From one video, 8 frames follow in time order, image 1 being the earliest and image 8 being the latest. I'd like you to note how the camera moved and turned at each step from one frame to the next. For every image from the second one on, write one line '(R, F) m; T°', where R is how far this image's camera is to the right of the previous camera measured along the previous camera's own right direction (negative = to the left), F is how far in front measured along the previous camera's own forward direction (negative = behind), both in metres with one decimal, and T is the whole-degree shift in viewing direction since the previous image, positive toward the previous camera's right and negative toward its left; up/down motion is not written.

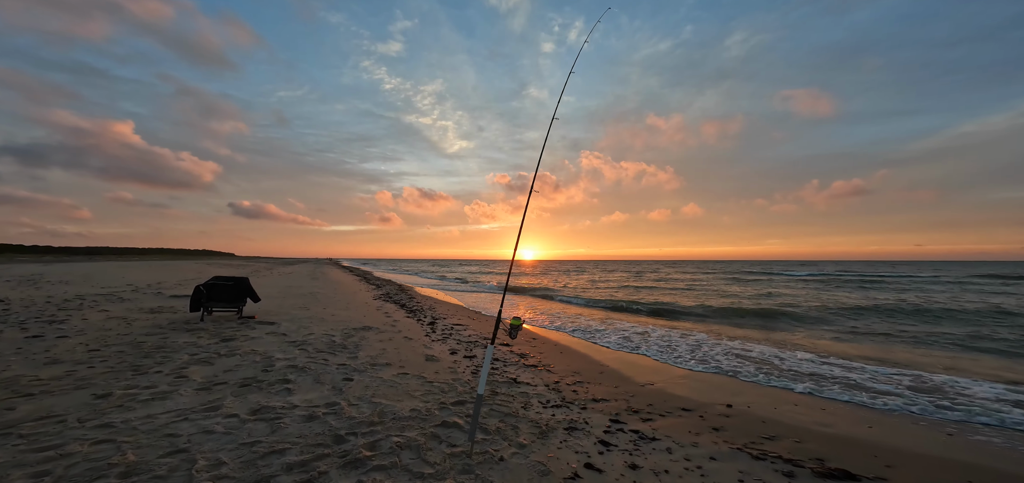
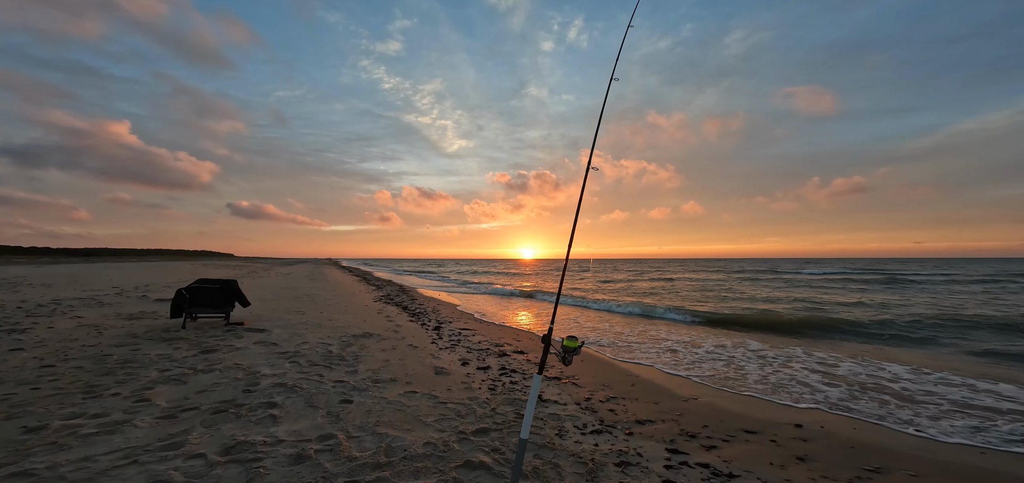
(-0.5, +1.1) m; 0°
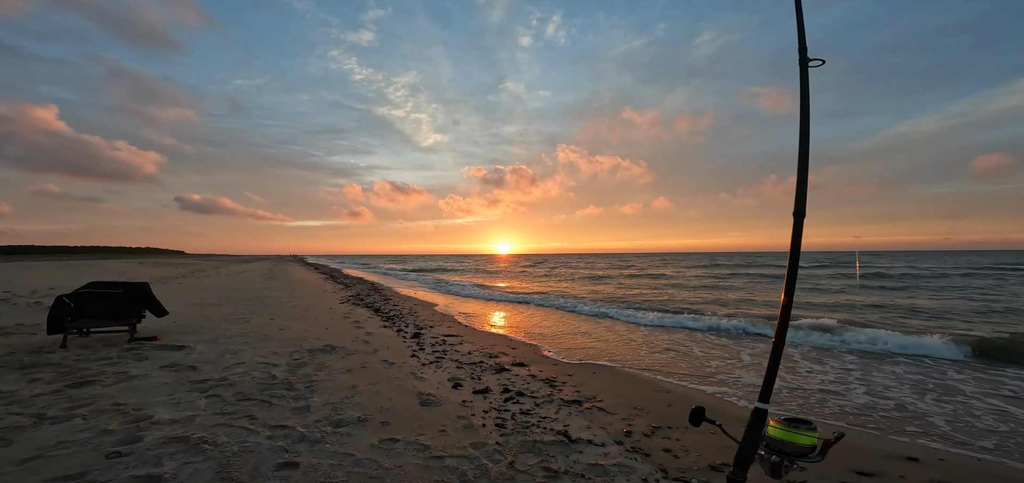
(-0.6, +2.0) m; +4°
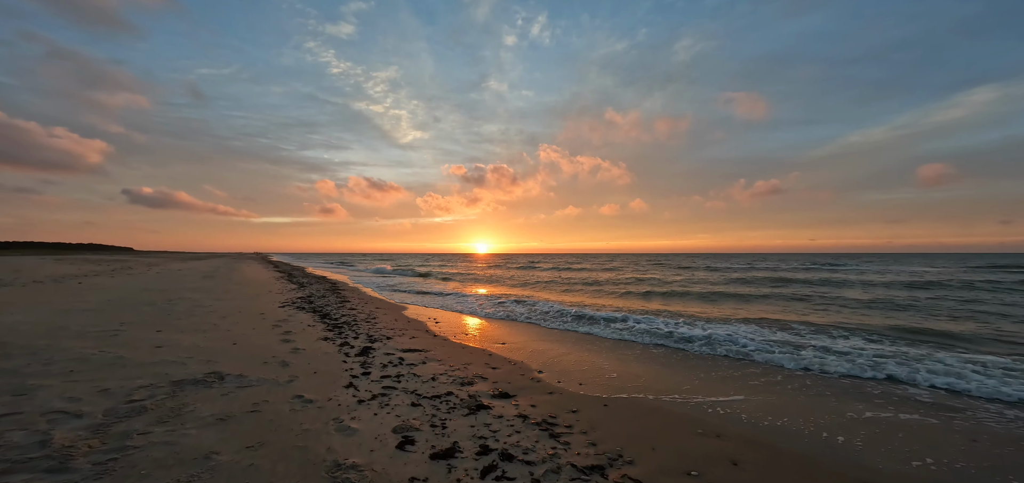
(0.0, +2.5) m; +3°
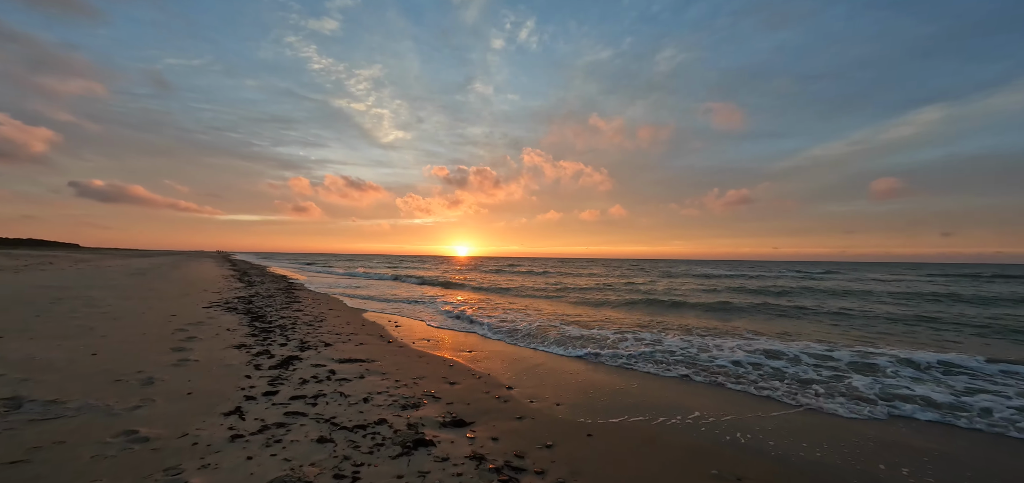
(+0.3, +1.5) m; +3°
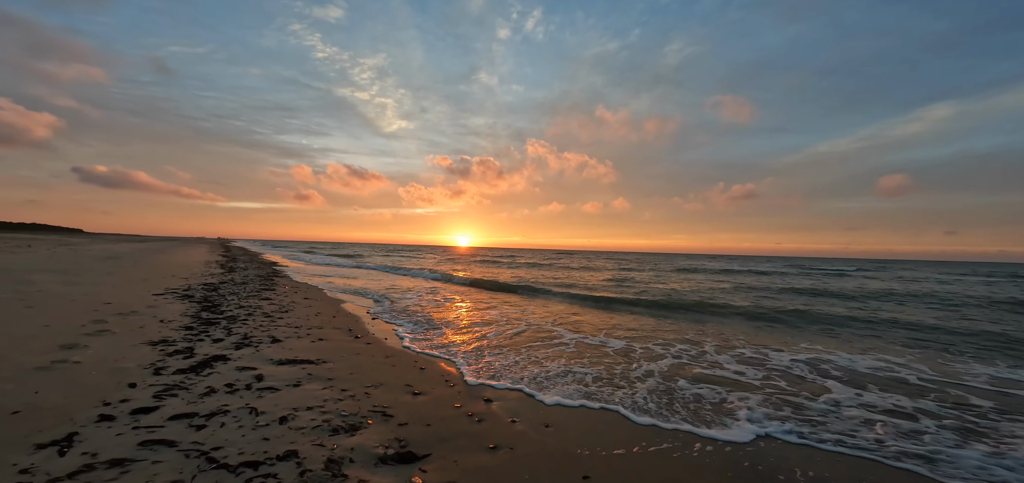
(+0.3, +1.3) m; -1°
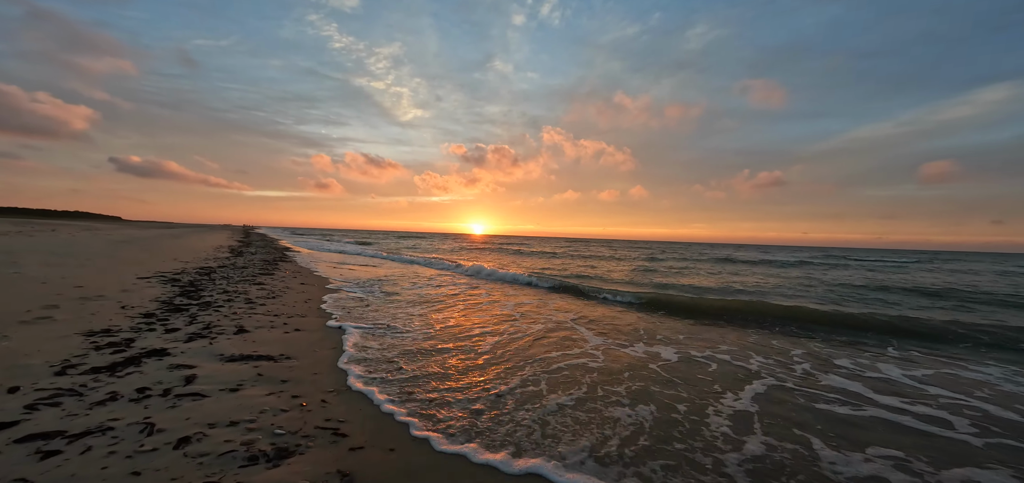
(+0.5, -0.4) m; -3°
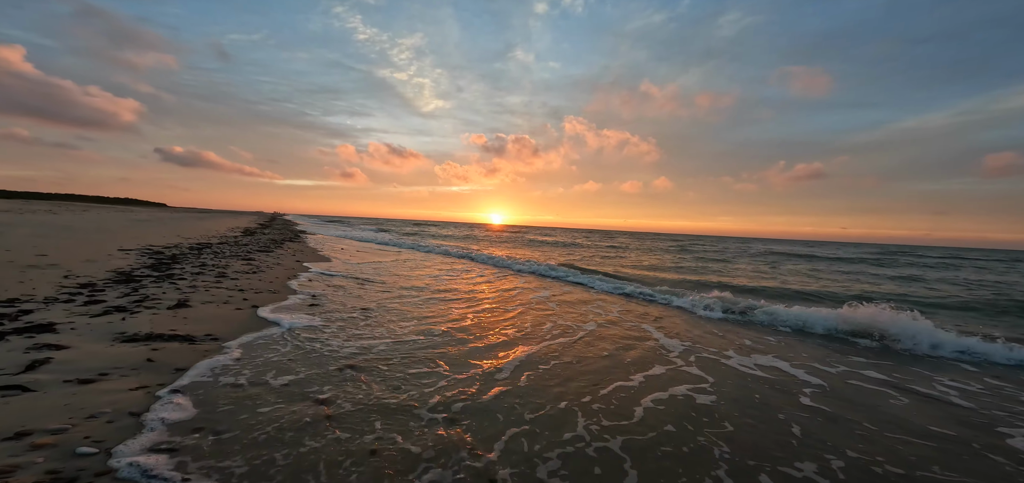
(+0.4, +0.1) m; -3°
